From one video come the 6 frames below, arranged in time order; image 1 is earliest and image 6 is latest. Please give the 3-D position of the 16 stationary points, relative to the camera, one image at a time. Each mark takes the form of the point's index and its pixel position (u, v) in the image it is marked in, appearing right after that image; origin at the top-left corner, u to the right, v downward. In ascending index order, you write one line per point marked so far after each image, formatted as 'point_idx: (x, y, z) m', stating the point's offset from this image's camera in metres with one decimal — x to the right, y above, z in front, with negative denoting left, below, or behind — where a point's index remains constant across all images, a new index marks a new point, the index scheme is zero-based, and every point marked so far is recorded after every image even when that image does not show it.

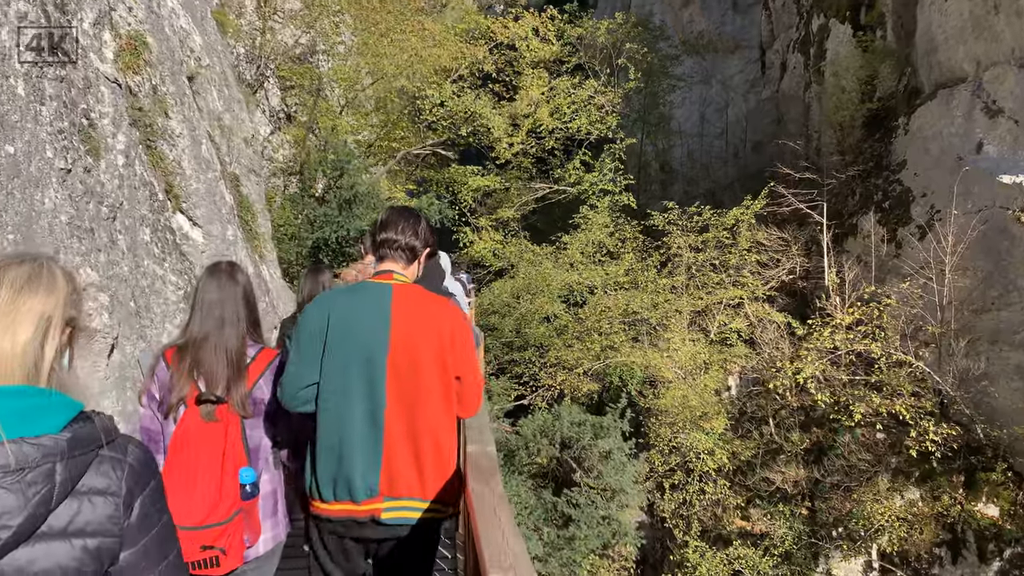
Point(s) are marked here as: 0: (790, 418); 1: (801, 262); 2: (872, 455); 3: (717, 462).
0: (+6.4, -3.0, +12.9) m
1: (+7.5, +0.7, +14.6) m
2: (+7.5, -3.5, +11.7) m
3: (+4.6, -3.9, +12.3) m
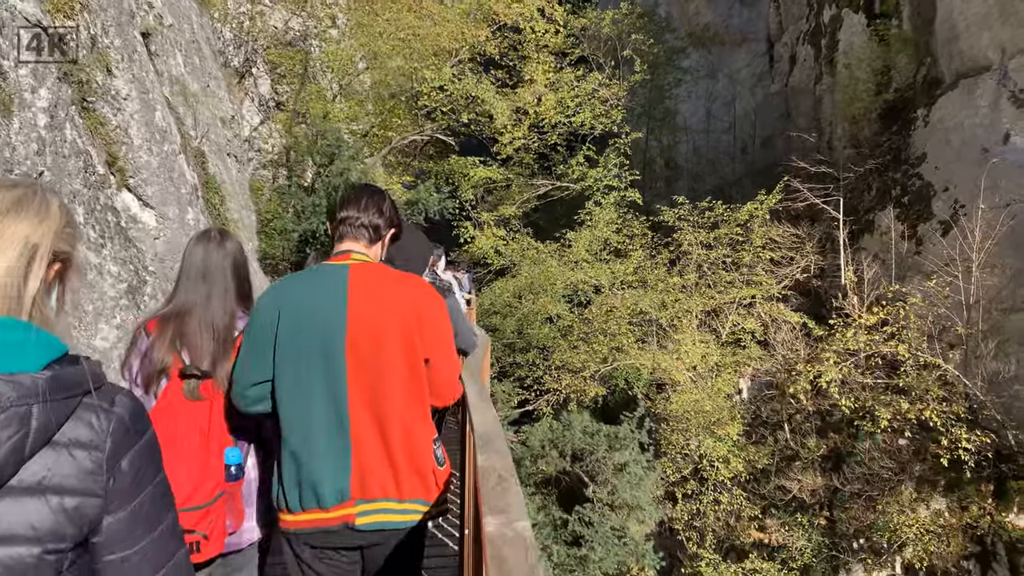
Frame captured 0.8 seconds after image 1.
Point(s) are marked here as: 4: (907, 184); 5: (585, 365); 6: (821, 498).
0: (+6.4, -3.0, +12.3) m
1: (+7.6, +0.7, +14.0) m
2: (+7.6, -3.5, +11.1) m
3: (+4.7, -3.9, +11.7) m
4: (+9.5, +2.5, +13.5) m
5: (+1.6, -1.7, +12.0) m
6: (+6.5, -4.4, +11.8) m
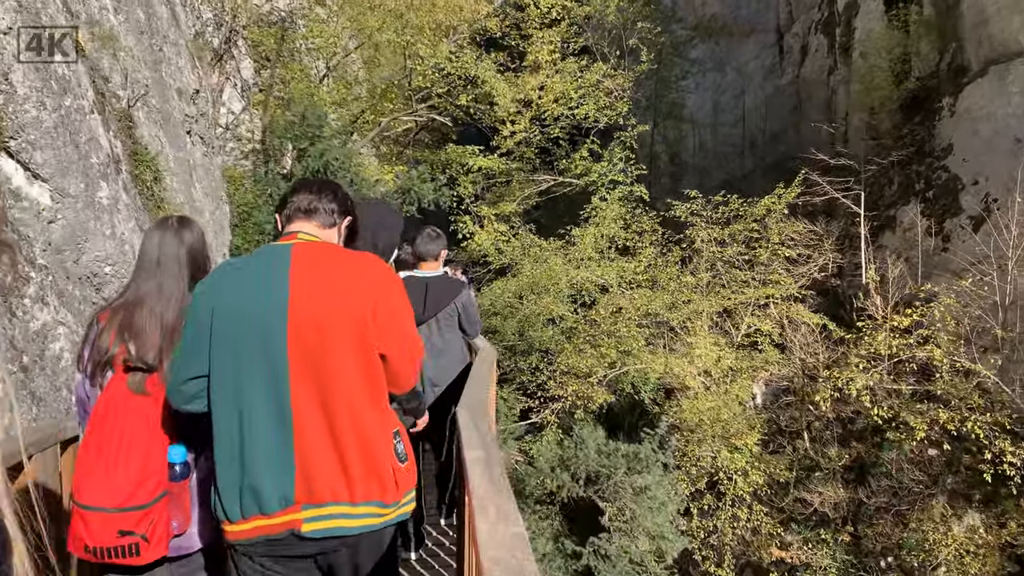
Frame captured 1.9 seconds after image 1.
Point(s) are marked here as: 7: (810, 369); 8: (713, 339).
0: (+6.5, -3.0, +11.5) m
1: (+7.6, +0.7, +13.2) m
2: (+7.7, -3.5, +10.4) m
3: (+4.7, -3.8, +10.9) m
4: (+9.5, +2.5, +12.7) m
5: (+1.6, -1.7, +11.2) m
6: (+6.6, -4.4, +11.1) m
7: (+6.4, -1.8, +12.0) m
8: (+4.2, -1.1, +11.6) m
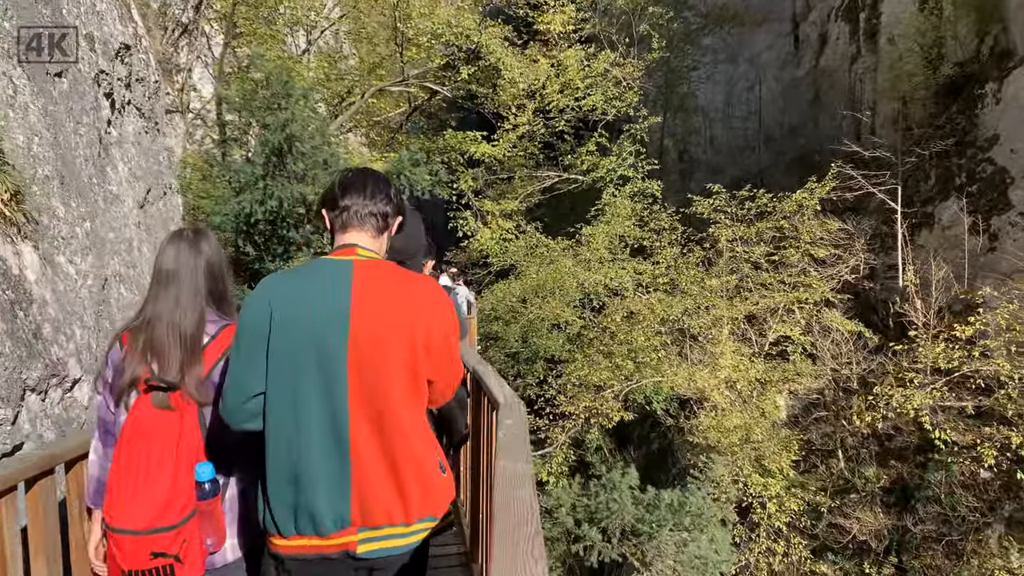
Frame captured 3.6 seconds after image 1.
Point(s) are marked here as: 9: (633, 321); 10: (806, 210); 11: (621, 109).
0: (+6.6, -3.0, +10.4) m
1: (+7.7, +0.7, +12.1) m
2: (+7.8, -3.5, +9.3) m
3: (+4.8, -3.9, +9.8) m
4: (+9.6, +2.5, +11.7) m
5: (+1.7, -1.7, +10.1) m
6: (+6.7, -4.5, +10.0) m
7: (+6.5, -1.8, +11.0) m
8: (+4.3, -1.1, +10.6) m
9: (+2.3, -0.6, +10.6) m
10: (+6.0, +1.6, +11.5) m
11: (+2.7, +4.4, +13.8) m
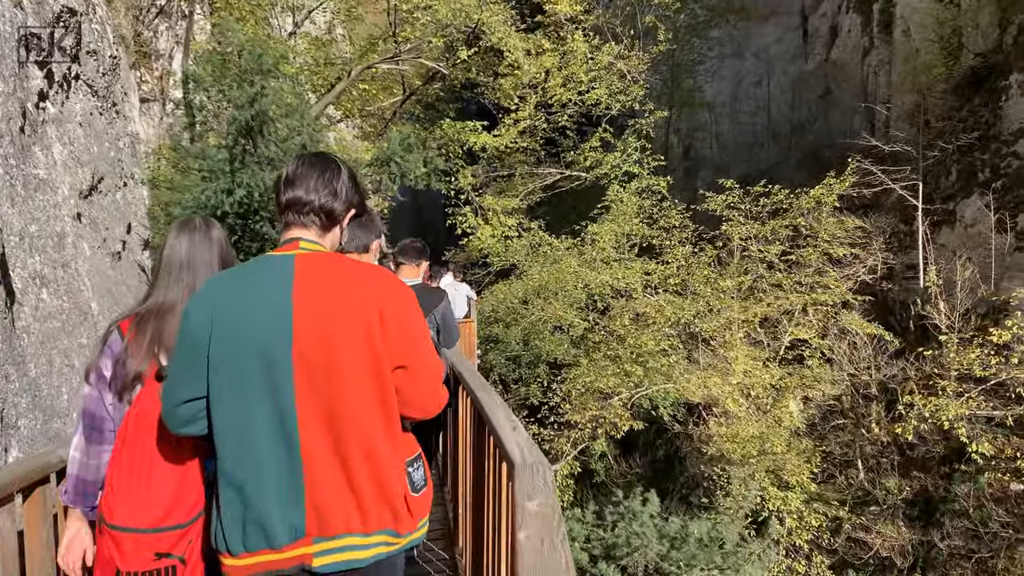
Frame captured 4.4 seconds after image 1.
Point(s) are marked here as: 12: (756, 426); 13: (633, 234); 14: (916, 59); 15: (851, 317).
0: (+6.6, -3.0, +9.9) m
1: (+7.7, +0.6, +11.6) m
2: (+7.8, -3.6, +8.7) m
3: (+4.8, -3.9, +9.3) m
4: (+9.7, +2.4, +11.1) m
5: (+1.7, -1.8, +9.6) m
6: (+6.7, -4.5, +9.4) m
7: (+6.5, -1.9, +10.4) m
8: (+4.3, -1.2, +10.0) m
9: (+2.3, -0.7, +10.0) m
10: (+6.0, +1.6, +10.9) m
11: (+2.7, +4.4, +13.2) m
12: (+4.0, -2.3, +9.3) m
13: (+2.5, +1.1, +11.8) m
14: (+9.3, +5.3, +12.8) m
15: (+6.3, -0.5, +10.3) m
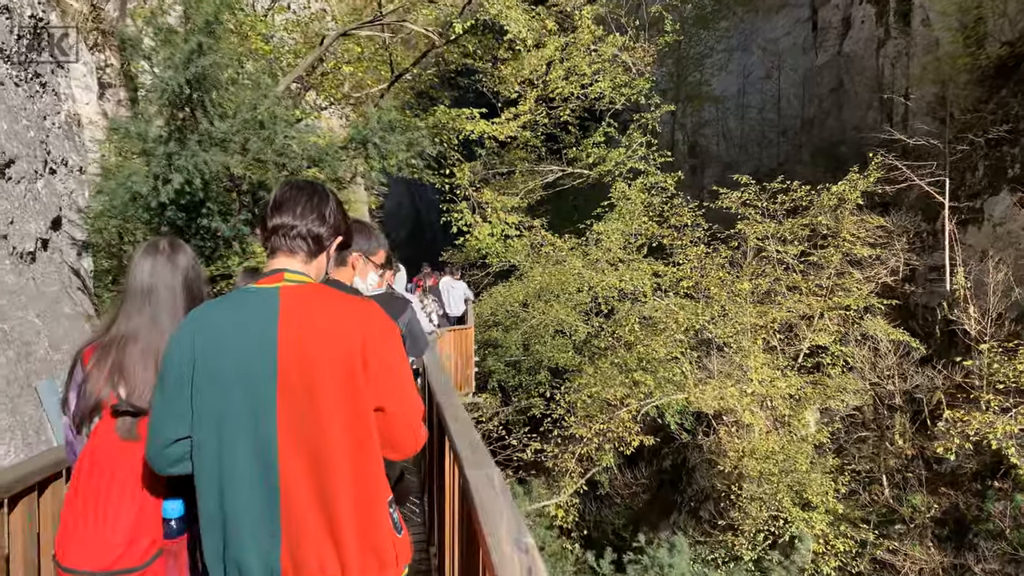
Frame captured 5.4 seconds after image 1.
0: (+6.6, -3.1, +9.2) m
1: (+7.7, +0.6, +10.9) m
2: (+7.8, -3.6, +8.1) m
3: (+4.9, -4.0, +8.6) m
4: (+9.7, +2.4, +10.4) m
5: (+1.7, -1.8, +8.9) m
6: (+6.7, -4.6, +8.7) m
7: (+6.5, -1.9, +9.7) m
8: (+4.3, -1.2, +9.3) m
9: (+2.3, -0.7, +9.3) m
10: (+6.0, +1.5, +10.3) m
11: (+2.7, +4.4, +12.5) m
12: (+4.0, -2.3, +8.6) m
13: (+2.5, +1.1, +11.1) m
14: (+9.3, +5.3, +12.1) m
15: (+6.3, -0.6, +9.6) m
